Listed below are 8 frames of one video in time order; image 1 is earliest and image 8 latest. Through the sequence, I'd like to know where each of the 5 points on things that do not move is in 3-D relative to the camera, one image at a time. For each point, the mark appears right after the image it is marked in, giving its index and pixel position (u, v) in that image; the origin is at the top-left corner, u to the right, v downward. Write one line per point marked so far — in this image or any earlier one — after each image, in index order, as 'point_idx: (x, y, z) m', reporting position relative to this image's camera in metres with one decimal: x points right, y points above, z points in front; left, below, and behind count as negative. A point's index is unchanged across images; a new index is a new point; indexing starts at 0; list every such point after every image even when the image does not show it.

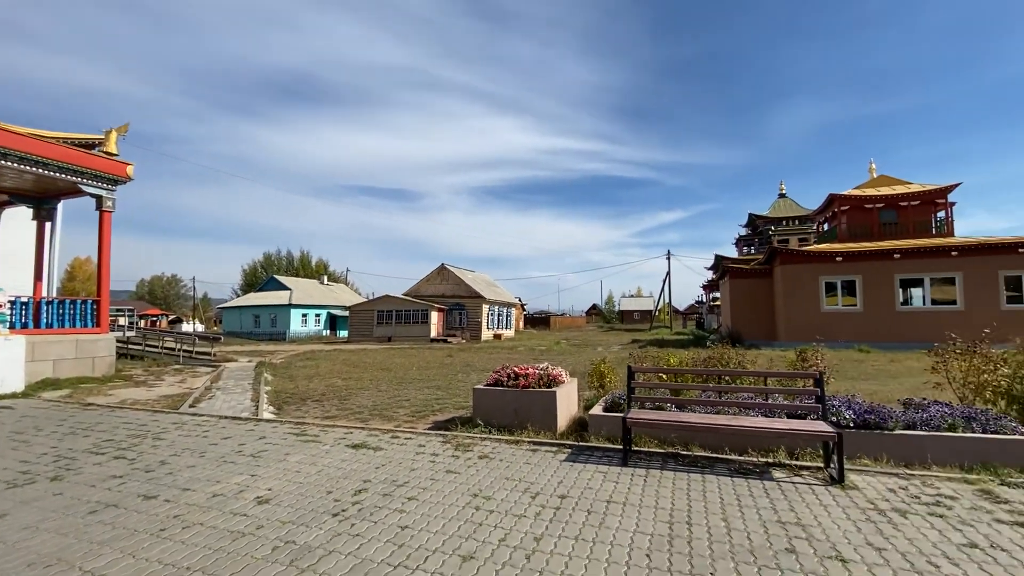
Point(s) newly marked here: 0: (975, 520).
0: (+3.4, -1.7, +3.6) m
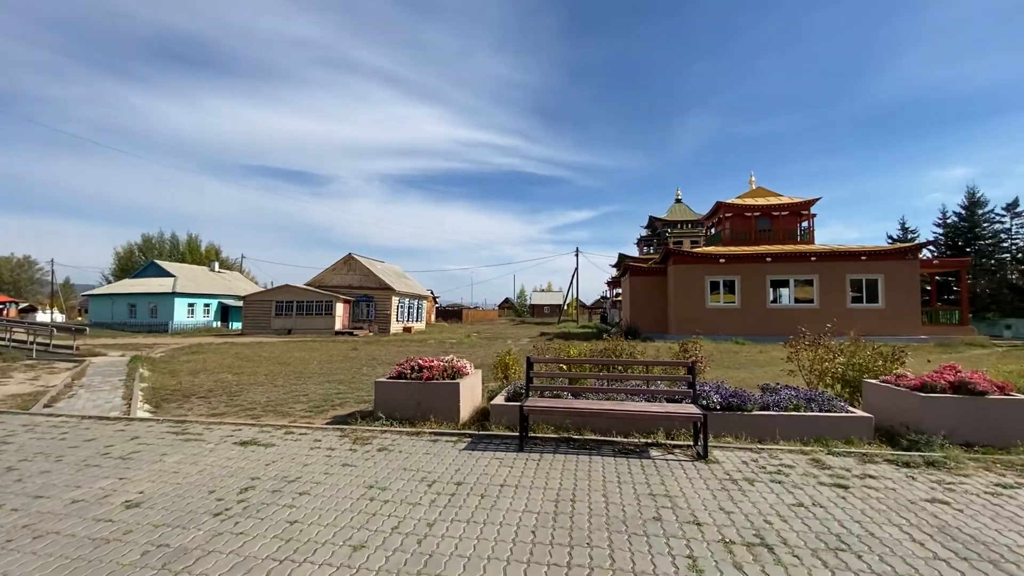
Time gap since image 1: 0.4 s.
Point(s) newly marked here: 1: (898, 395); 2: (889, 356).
0: (+2.5, -1.7, +4.2) m
1: (+4.9, -1.3, +6.1) m
2: (+6.5, -1.2, +8.4) m
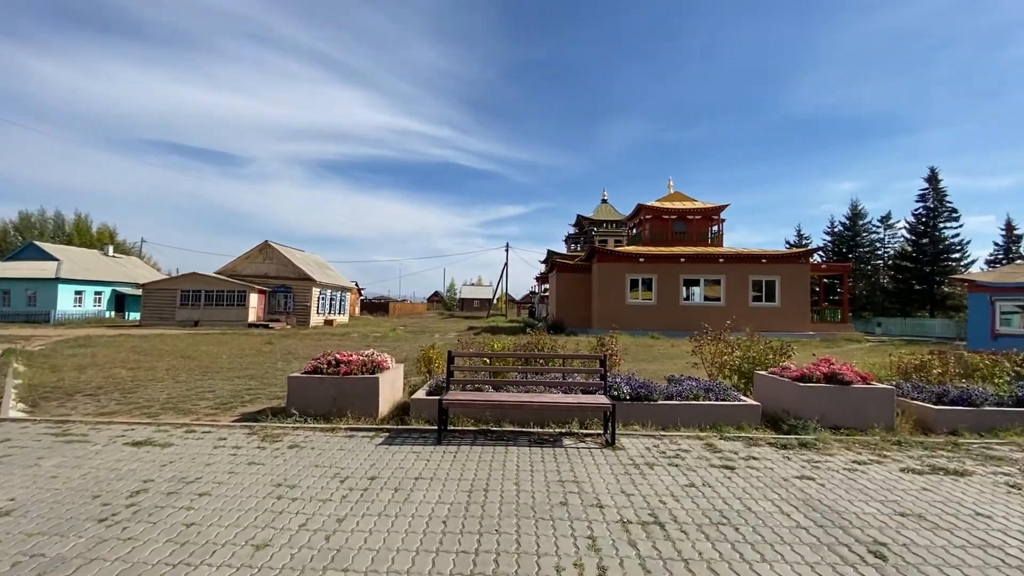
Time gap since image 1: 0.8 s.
0: (+1.8, -1.7, +4.6) m
1: (+3.8, -1.4, +6.9) m
2: (+5.1, -1.2, +9.3) m
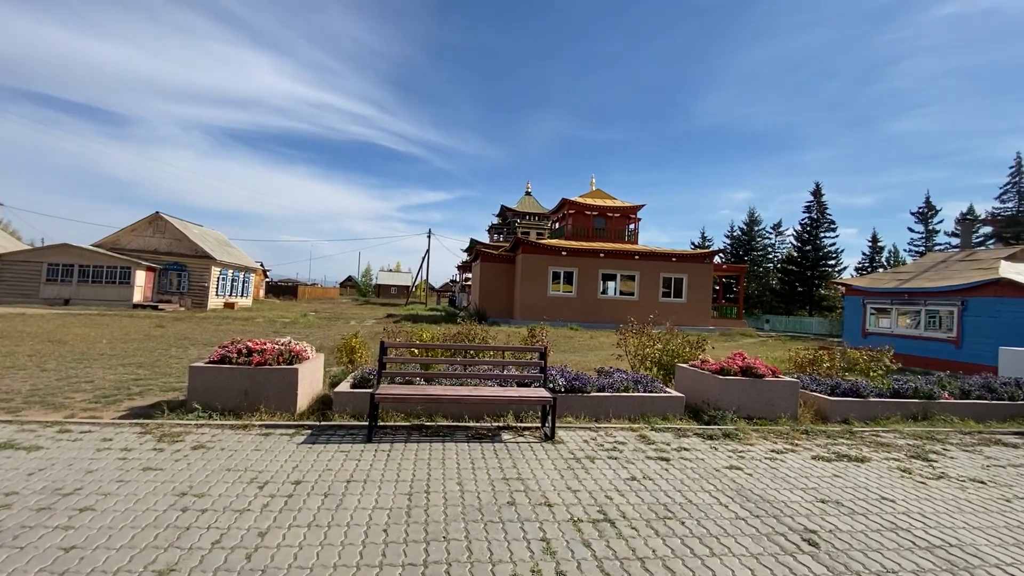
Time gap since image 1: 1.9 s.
0: (+1.2, -1.7, +4.7) m
1: (+2.9, -1.3, +7.2) m
2: (+3.7, -1.1, +9.8) m
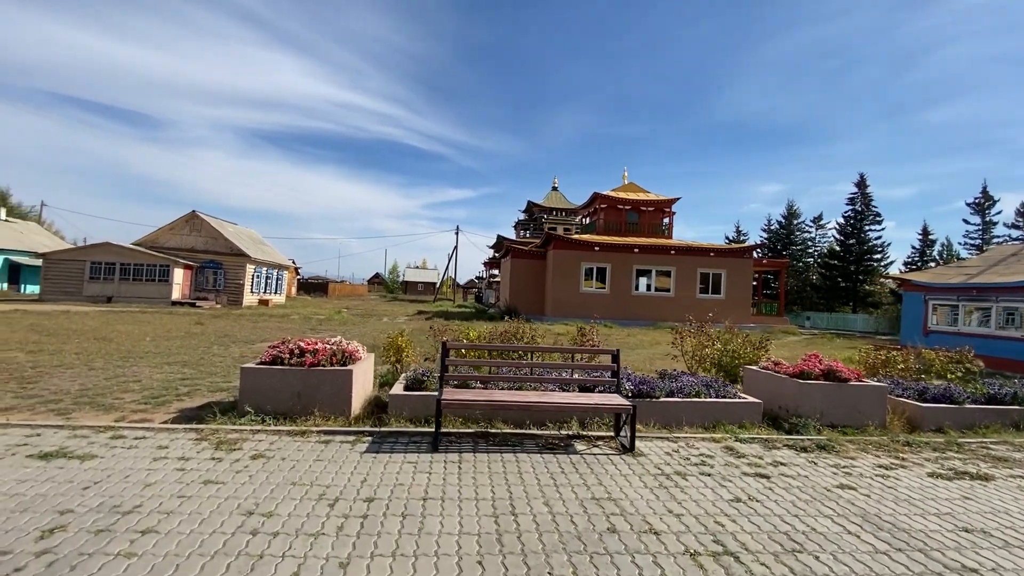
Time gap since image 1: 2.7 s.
0: (+1.9, -1.6, +4.2) m
1: (+3.7, -1.3, +6.7) m
2: (+4.6, -1.0, +9.2) m
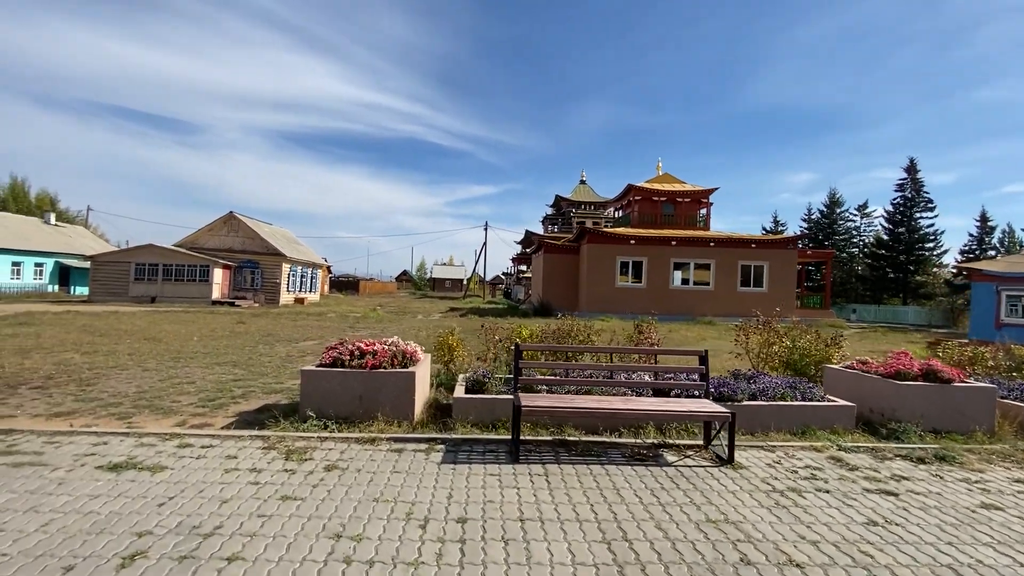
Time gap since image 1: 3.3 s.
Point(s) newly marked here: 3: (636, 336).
0: (+2.6, -1.6, +3.7) m
1: (+4.5, -1.2, +6.1) m
2: (+5.6, -0.9, +8.6) m
3: (+2.2, -0.8, +8.7) m
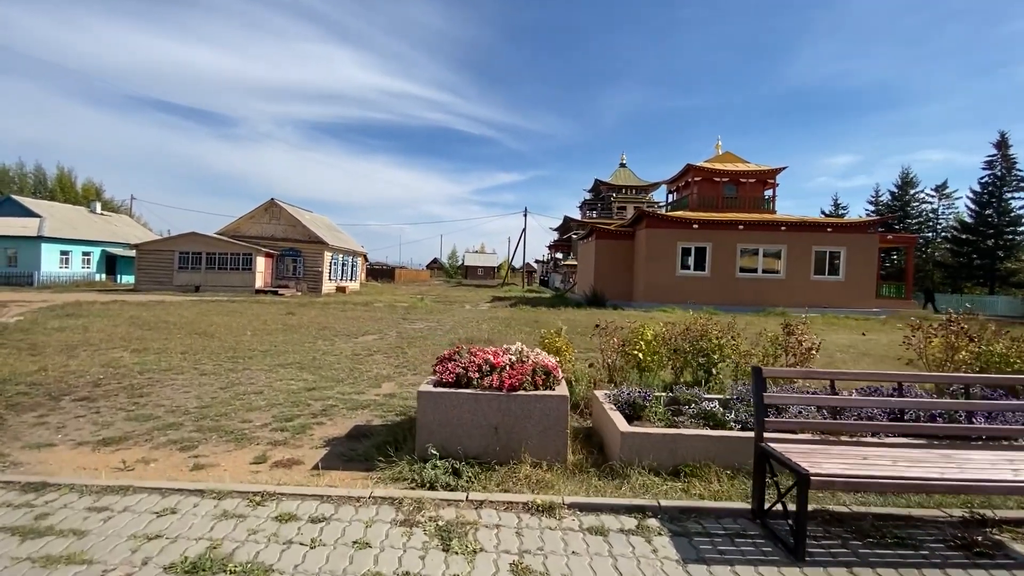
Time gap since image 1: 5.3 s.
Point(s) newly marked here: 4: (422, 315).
0: (+4.1, -1.6, +2.1) m
1: (+6.1, -1.1, +4.3) m
2: (+7.3, -0.8, +6.8) m
3: (+3.9, -0.7, +7.0) m
4: (-3.5, -1.1, +18.9) m
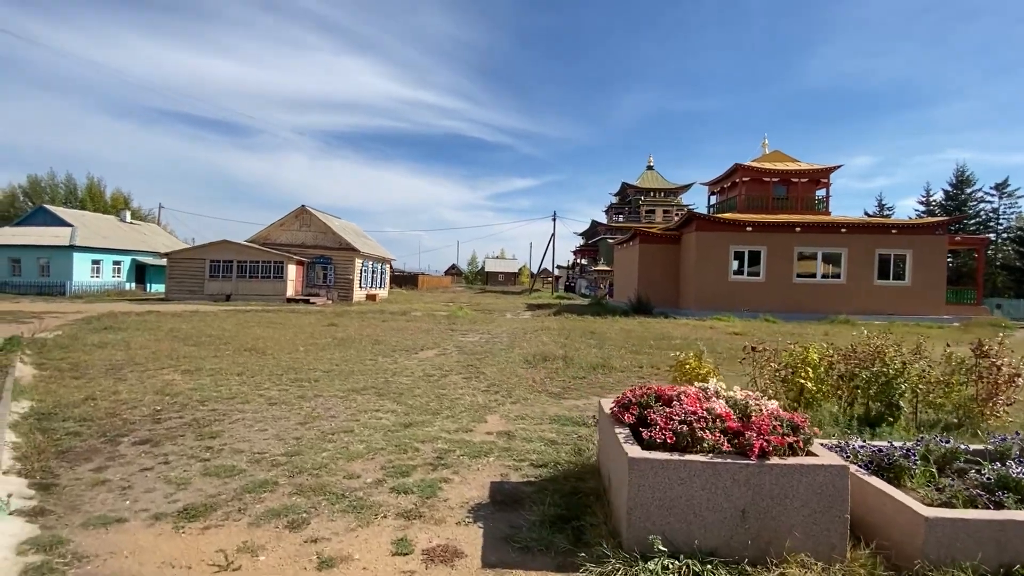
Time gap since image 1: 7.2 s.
0: (+5.5, -1.6, +0.8) m
1: (+7.6, -1.2, +3.0) m
2: (+8.8, -0.9, +5.3) m
3: (+5.5, -0.8, +5.7) m
4: (-1.6, -1.4, +17.8) m
